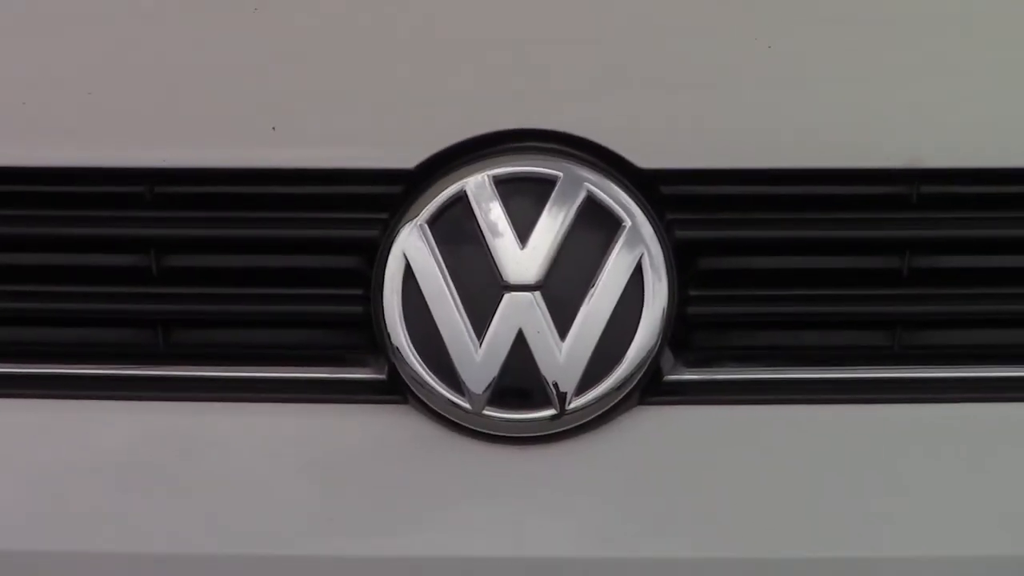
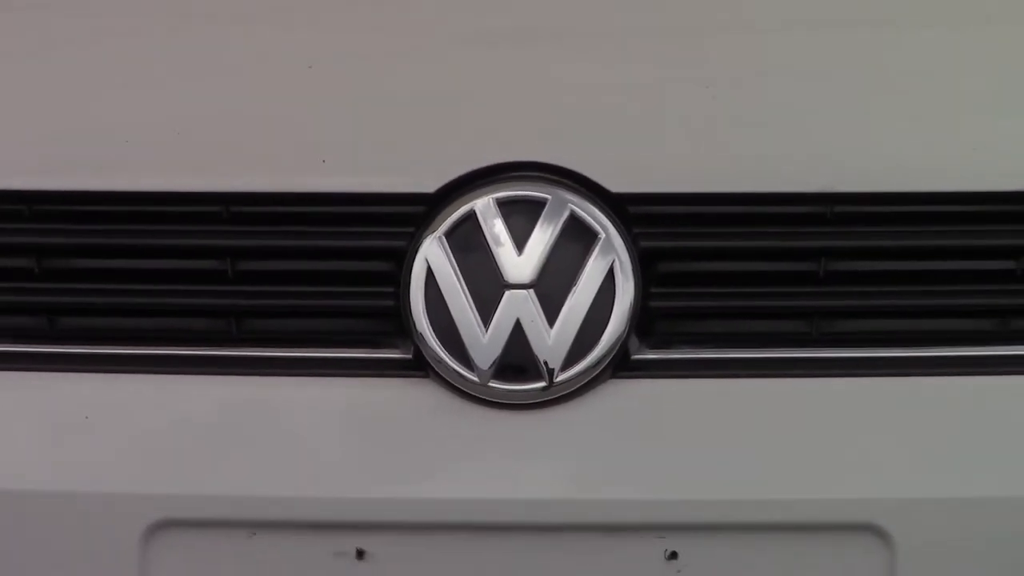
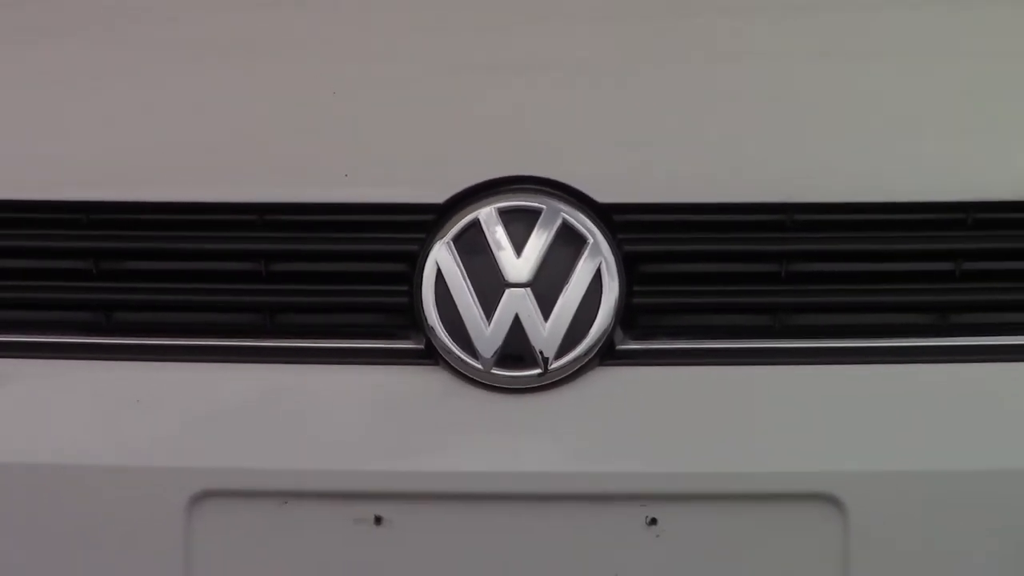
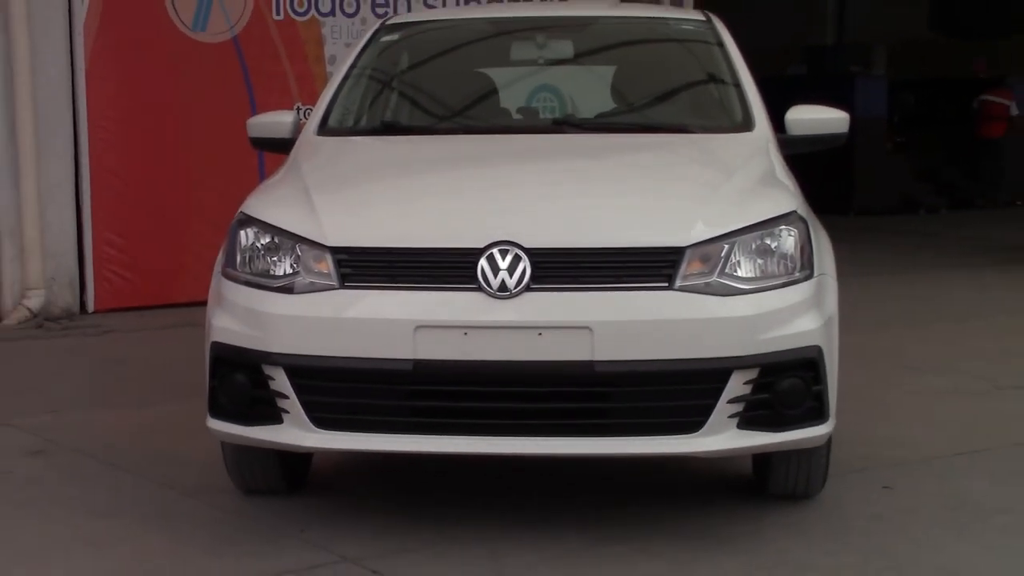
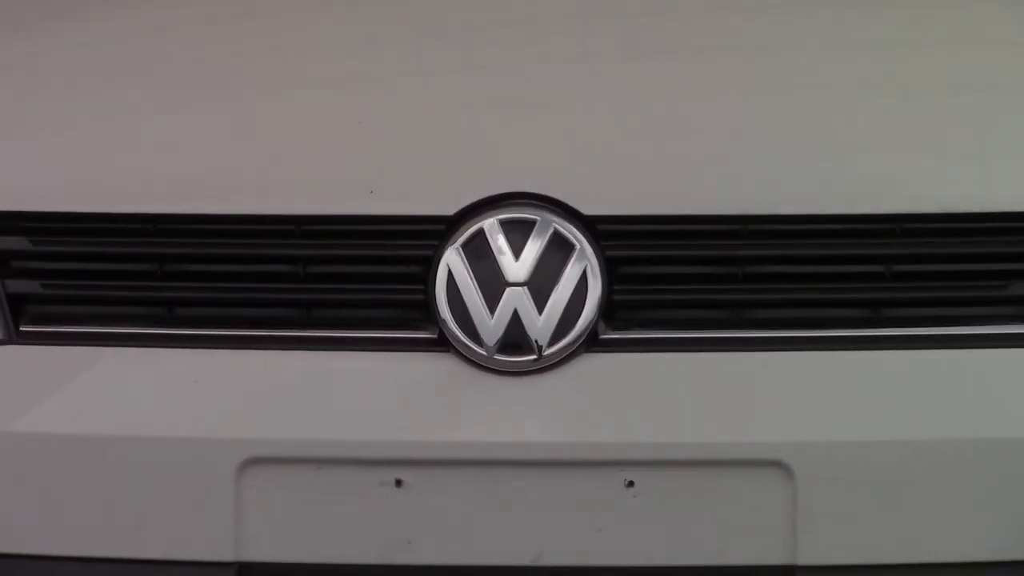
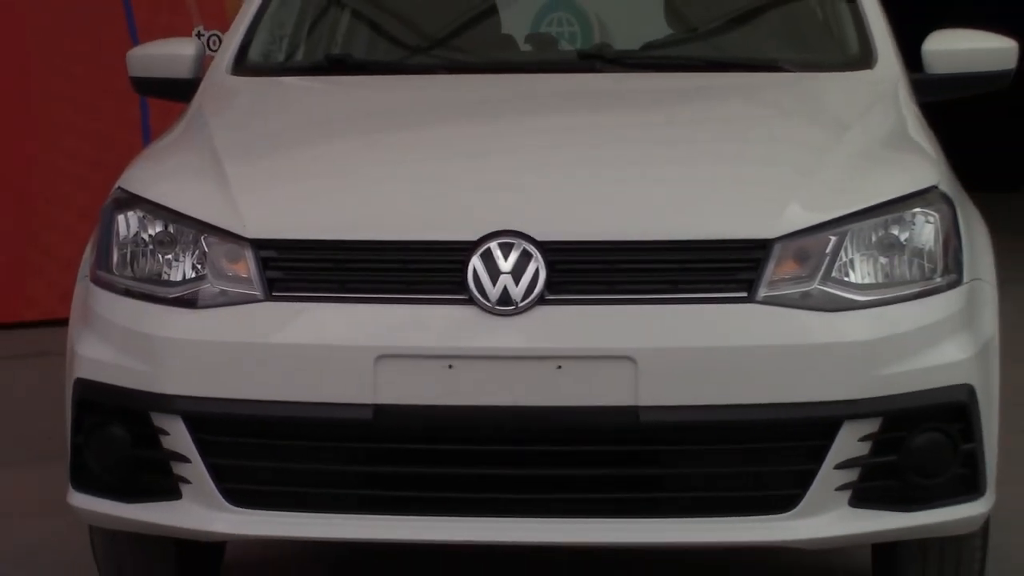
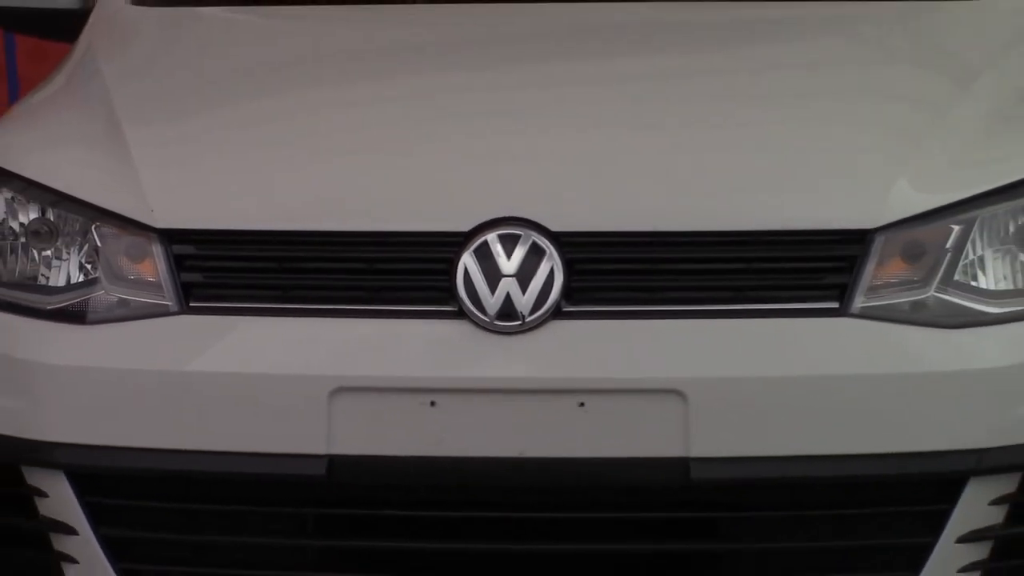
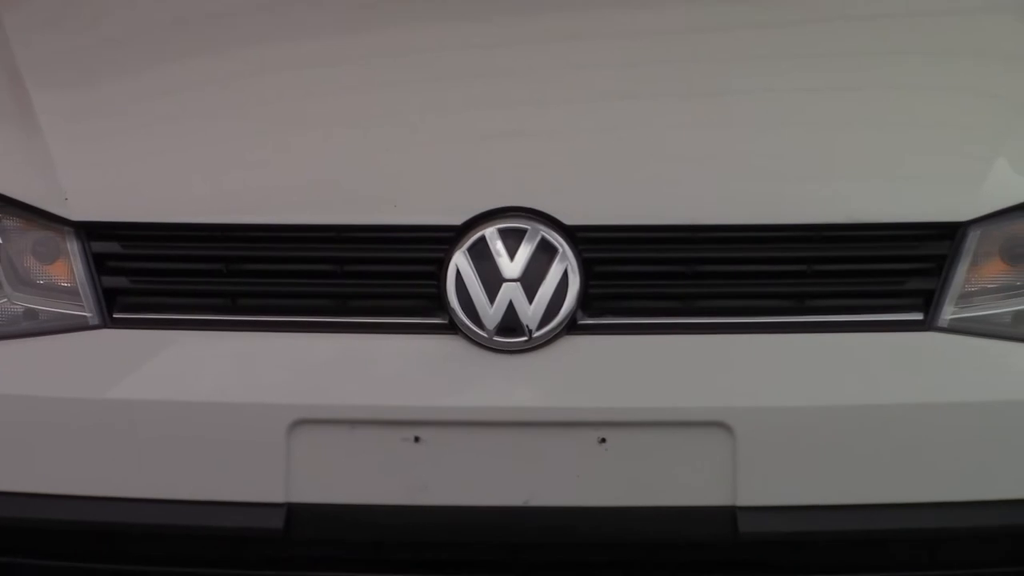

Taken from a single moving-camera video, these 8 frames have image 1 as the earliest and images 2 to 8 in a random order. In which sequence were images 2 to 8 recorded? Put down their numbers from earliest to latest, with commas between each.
2, 3, 5, 8, 7, 6, 4
